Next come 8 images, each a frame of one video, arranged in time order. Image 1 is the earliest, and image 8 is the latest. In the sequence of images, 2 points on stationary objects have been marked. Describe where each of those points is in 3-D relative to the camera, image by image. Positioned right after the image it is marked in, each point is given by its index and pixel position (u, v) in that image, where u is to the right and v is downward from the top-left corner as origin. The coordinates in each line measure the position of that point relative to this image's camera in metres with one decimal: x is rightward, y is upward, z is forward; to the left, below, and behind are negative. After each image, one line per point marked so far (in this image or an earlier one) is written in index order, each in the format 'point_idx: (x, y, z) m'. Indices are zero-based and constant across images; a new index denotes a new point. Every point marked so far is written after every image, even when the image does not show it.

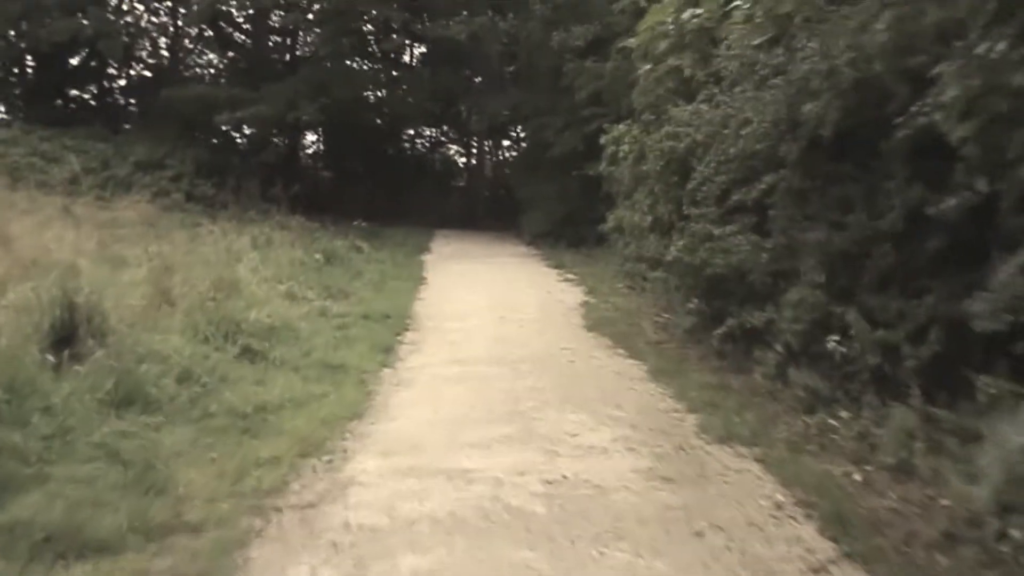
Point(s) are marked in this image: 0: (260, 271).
0: (-3.6, +0.2, +13.3) m
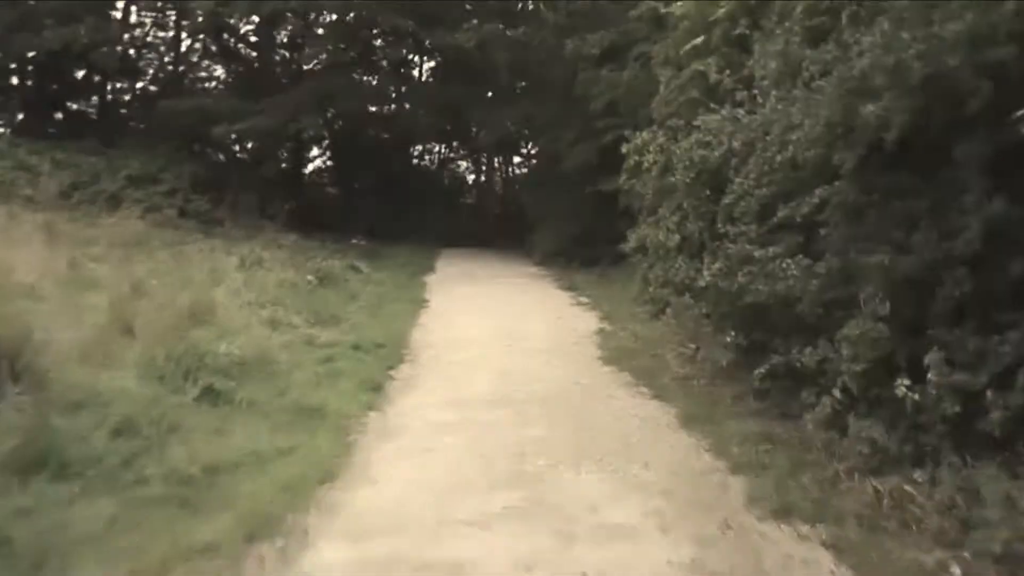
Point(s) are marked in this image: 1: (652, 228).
0: (-3.5, -0.1, +12.1) m
1: (+1.6, +0.7, +10.3) m
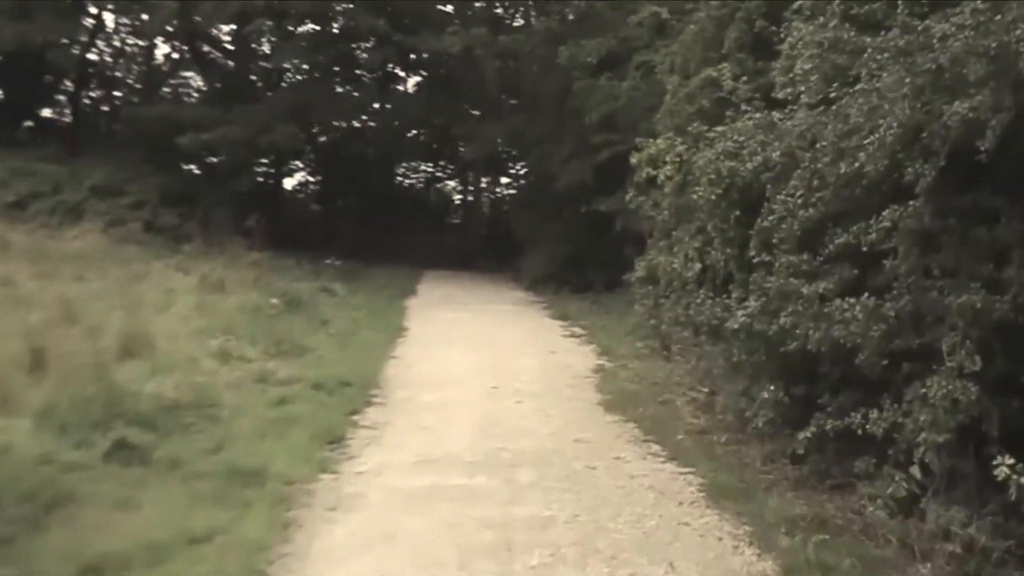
0: (-3.7, -0.4, +10.6) m
1: (+1.5, +0.3, +8.9) m
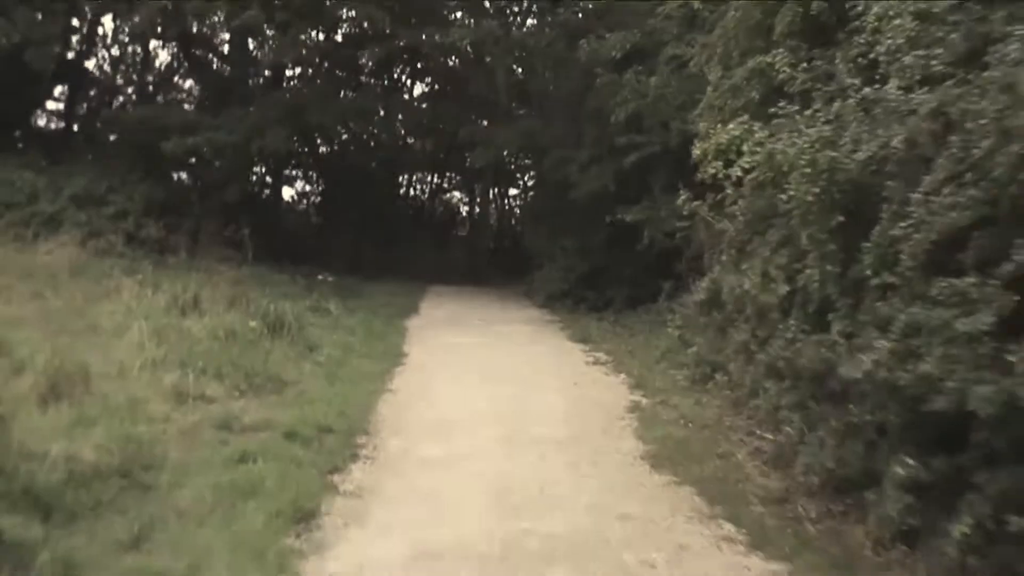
0: (-3.5, -0.6, +8.8) m
1: (+1.7, +0.1, +7.1) m
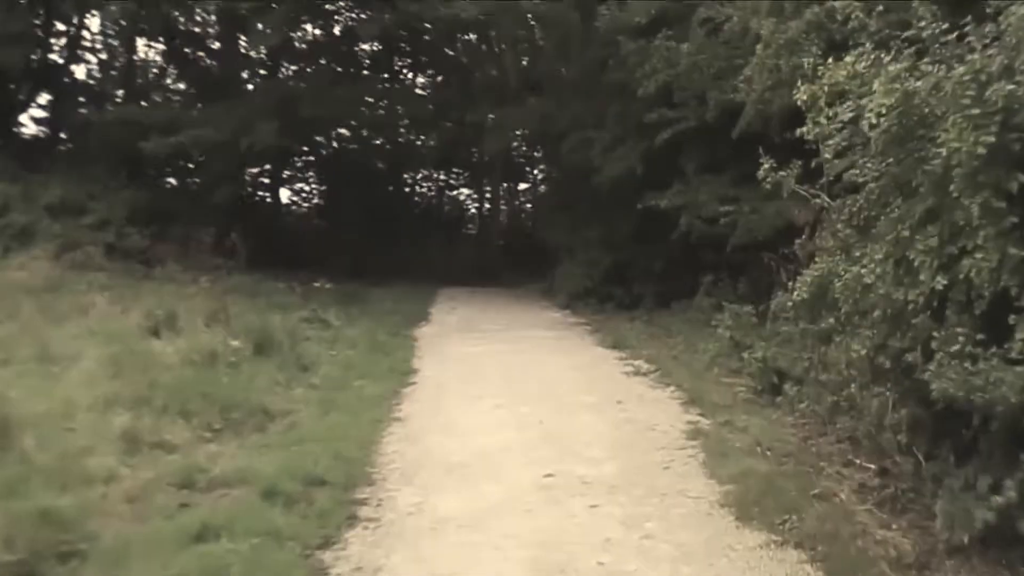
0: (-3.2, -0.8, +7.2) m
1: (+1.9, +0.2, +5.5) m
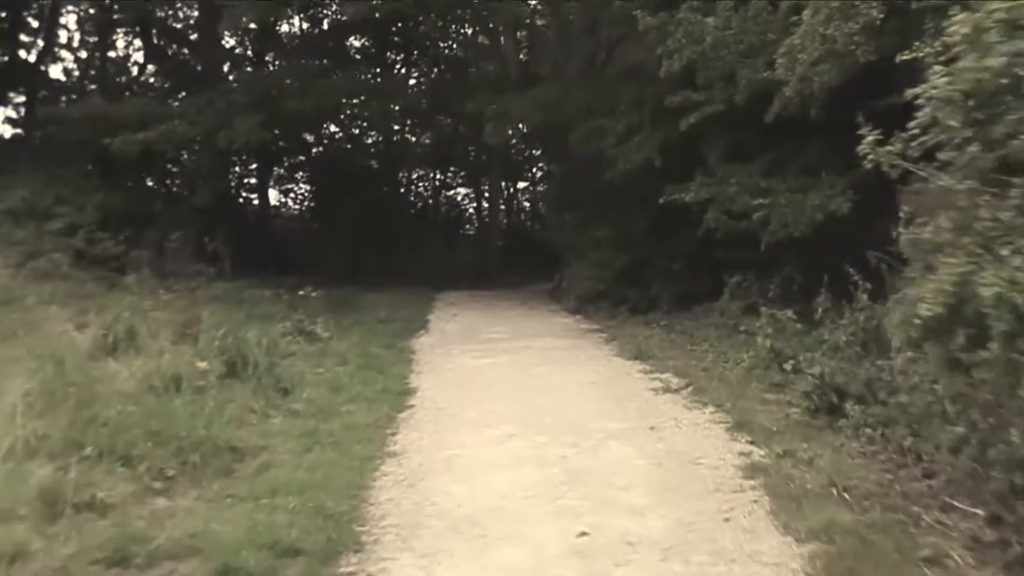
0: (-3.1, -0.9, +6.0) m
1: (+2.0, +0.1, +4.2) m
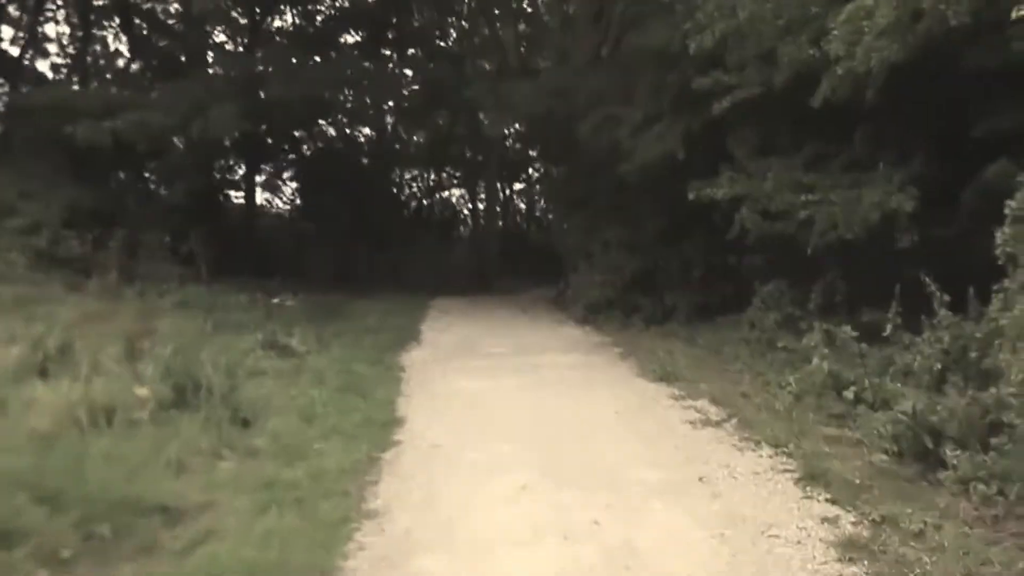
0: (-3.0, -1.0, +4.5) m
1: (+2.1, 0.0, +2.7) m
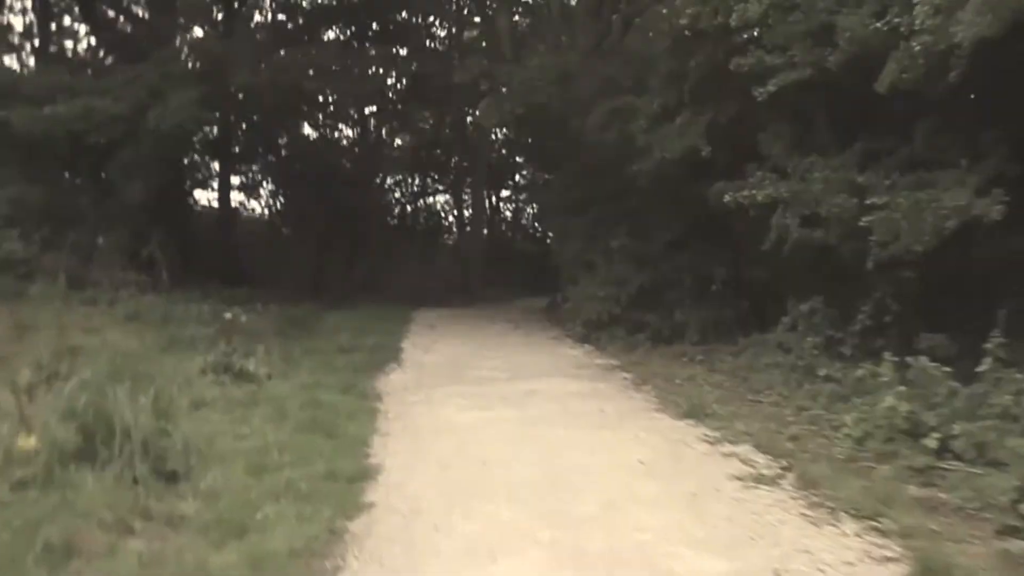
0: (-3.0, -1.0, +2.9) m
1: (+2.2, -0.1, +1.2) m
